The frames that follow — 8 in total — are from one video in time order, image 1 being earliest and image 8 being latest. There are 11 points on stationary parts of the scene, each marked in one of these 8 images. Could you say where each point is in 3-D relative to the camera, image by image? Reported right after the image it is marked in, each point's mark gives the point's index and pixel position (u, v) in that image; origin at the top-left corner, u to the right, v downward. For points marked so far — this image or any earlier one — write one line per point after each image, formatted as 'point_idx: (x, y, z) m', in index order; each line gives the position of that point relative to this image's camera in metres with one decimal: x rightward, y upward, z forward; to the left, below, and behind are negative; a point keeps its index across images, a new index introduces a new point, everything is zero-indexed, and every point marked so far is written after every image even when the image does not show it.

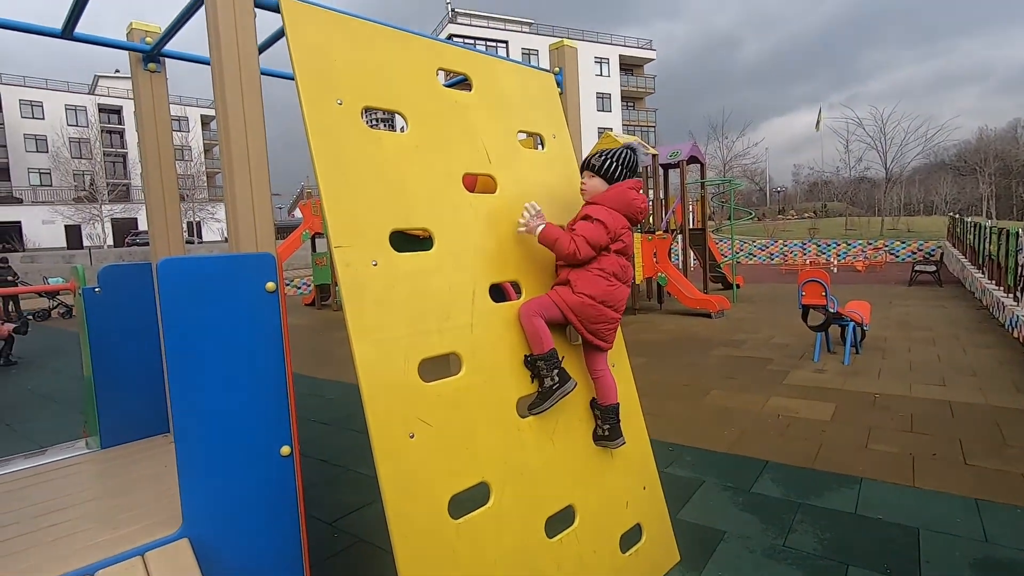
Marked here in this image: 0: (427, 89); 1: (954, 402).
0: (-0.3, +0.8, +2.2) m
1: (+4.0, -1.0, +4.9) m
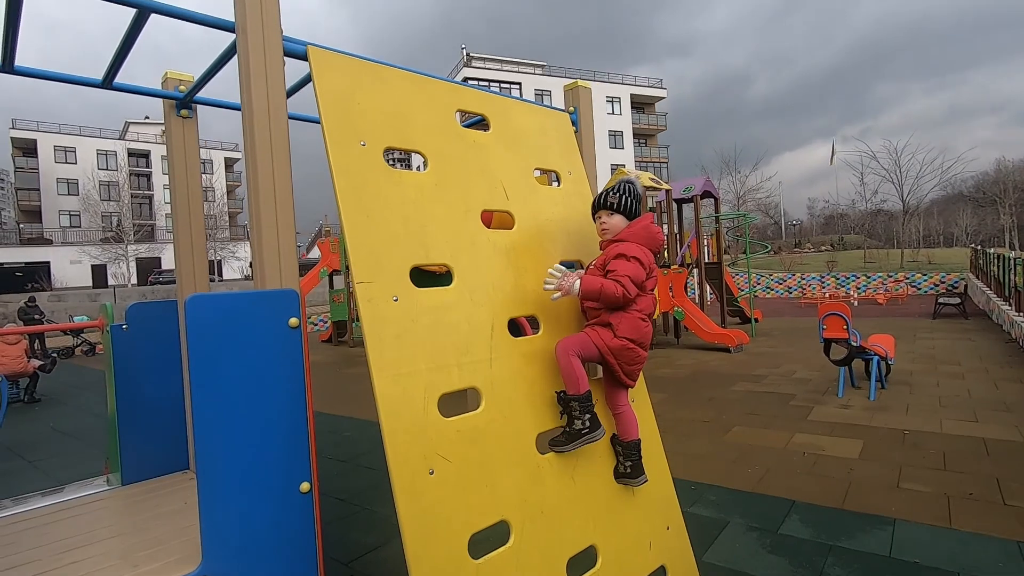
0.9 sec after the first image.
0: (-0.3, +0.7, +2.3) m
1: (+4.1, -1.3, +4.7) m
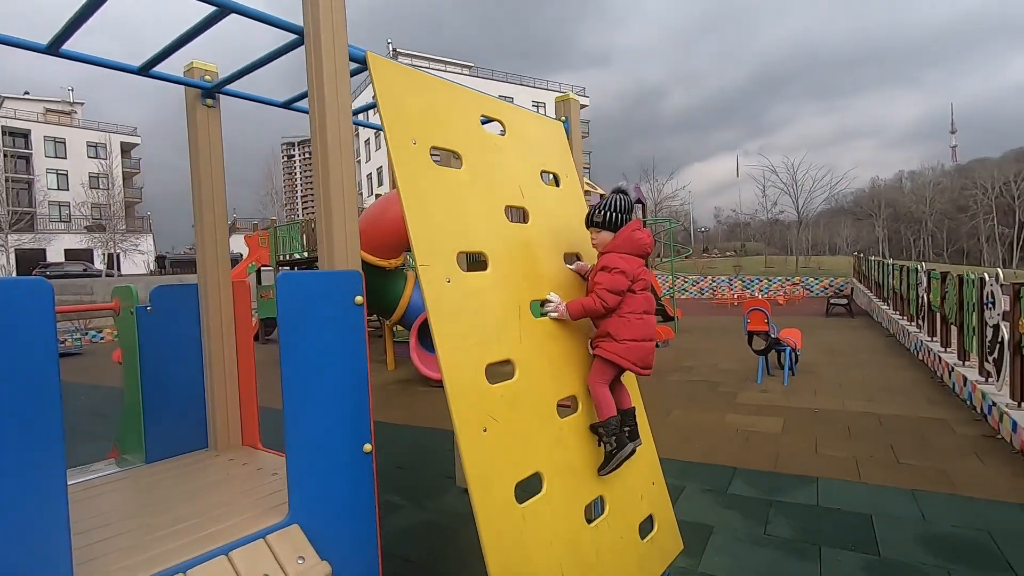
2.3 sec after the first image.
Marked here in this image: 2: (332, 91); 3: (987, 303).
0: (-0.2, +0.7, +2.5) m
1: (+3.8, -1.3, +5.6) m
2: (-0.6, +0.7, +2.0) m
3: (+4.8, -0.1, +5.4) m
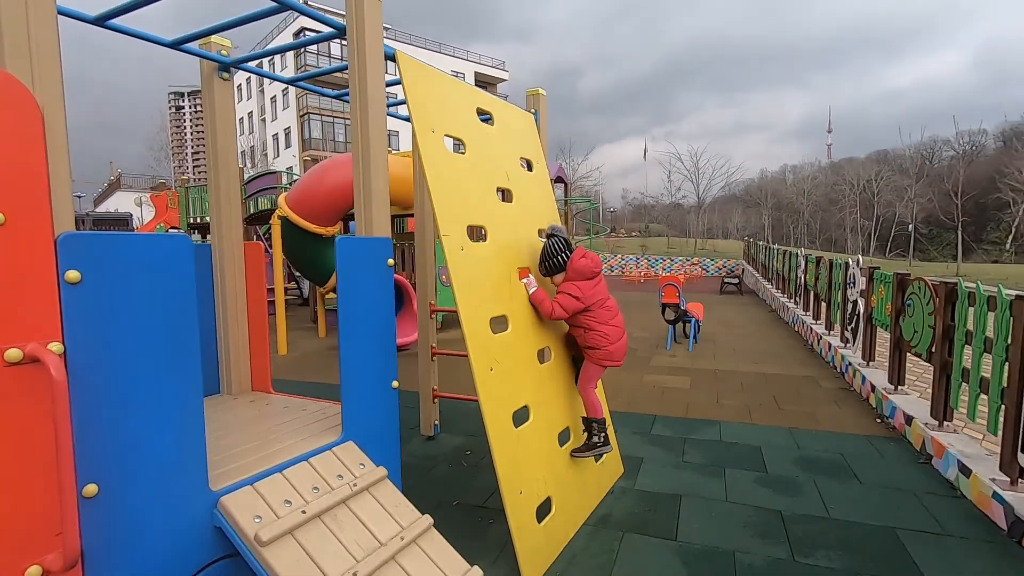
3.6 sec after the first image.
0: (-0.2, +0.9, +2.9) m
1: (+3.1, -1.0, +6.7) m
2: (-0.6, +0.9, +2.3) m
3: (+4.1, +0.1, +6.6) m
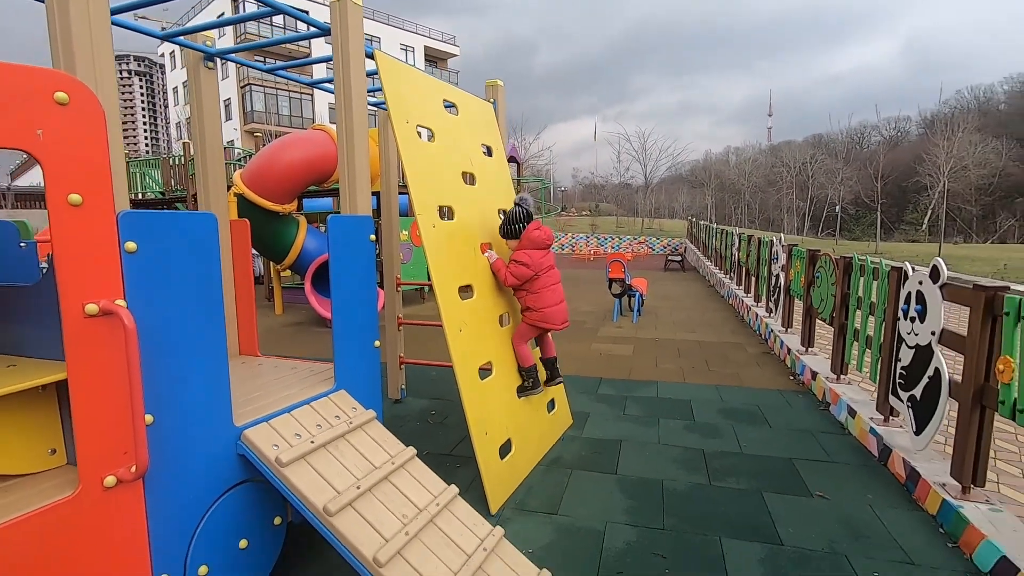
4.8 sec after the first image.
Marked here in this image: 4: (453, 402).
0: (-0.4, +1.1, +3.3) m
1: (+2.6, -0.7, +7.4) m
2: (-0.8, +1.0, +2.6) m
3: (+3.6, +0.4, +7.4) m
4: (-0.5, -1.0, +4.7) m
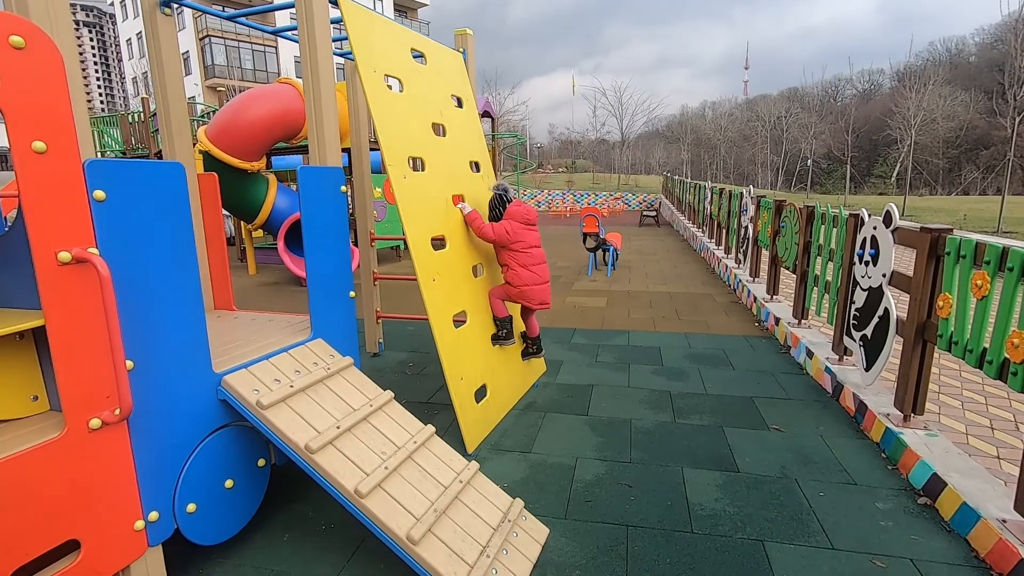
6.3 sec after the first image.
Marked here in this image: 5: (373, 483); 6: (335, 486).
0: (-0.6, +1.3, +3.2) m
1: (+2.2, -0.1, +7.6) m
2: (-0.9, +1.2, +2.6) m
3: (+3.2, +1.1, +7.5) m
4: (-0.7, -0.6, +4.8) m
5: (-0.5, -0.7, +2.0) m
6: (-0.6, -0.7, +1.9) m
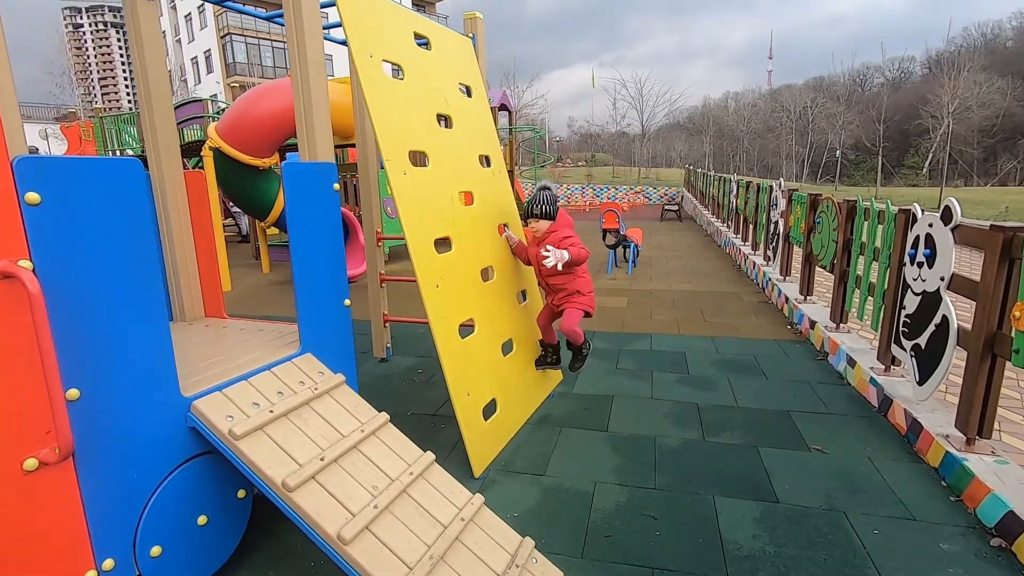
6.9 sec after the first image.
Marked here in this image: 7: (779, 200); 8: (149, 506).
0: (-0.6, +1.3, +3.0) m
1: (+2.4, 0.0, +7.2) m
2: (-0.9, +1.2, +2.3) m
3: (+3.4, +1.1, +7.1) m
4: (-0.6, -0.6, +4.6) m
5: (-0.5, -0.8, +1.7) m
6: (-0.6, -0.8, +1.7) m
7: (+3.3, +1.1, +6.8) m
8: (-1.2, -0.7, +1.7) m
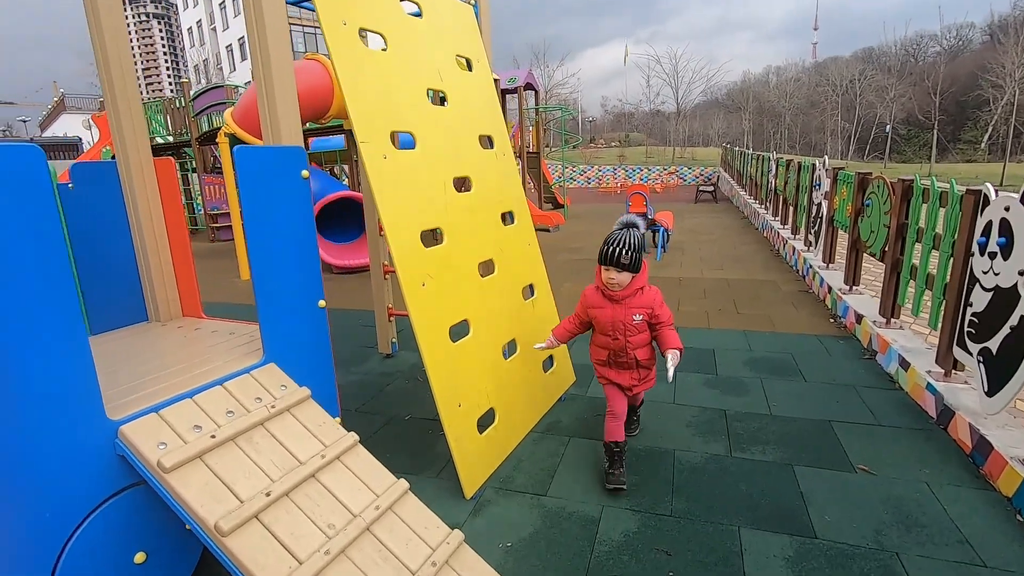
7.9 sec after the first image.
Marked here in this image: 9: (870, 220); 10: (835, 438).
0: (-0.6, +1.3, +2.6) m
1: (+2.7, +0.1, +6.7) m
2: (-0.9, +1.2, +2.0) m
3: (+3.7, +1.2, +6.6) m
4: (-0.5, -0.5, +4.3) m
5: (-0.6, -0.8, +1.5) m
6: (-0.7, -0.8, +1.4) m
7: (+3.6, +1.2, +6.2) m
8: (-1.2, -0.7, +1.5) m
9: (+3.0, +0.6, +4.5) m
10: (+1.7, -0.8, +2.9) m
